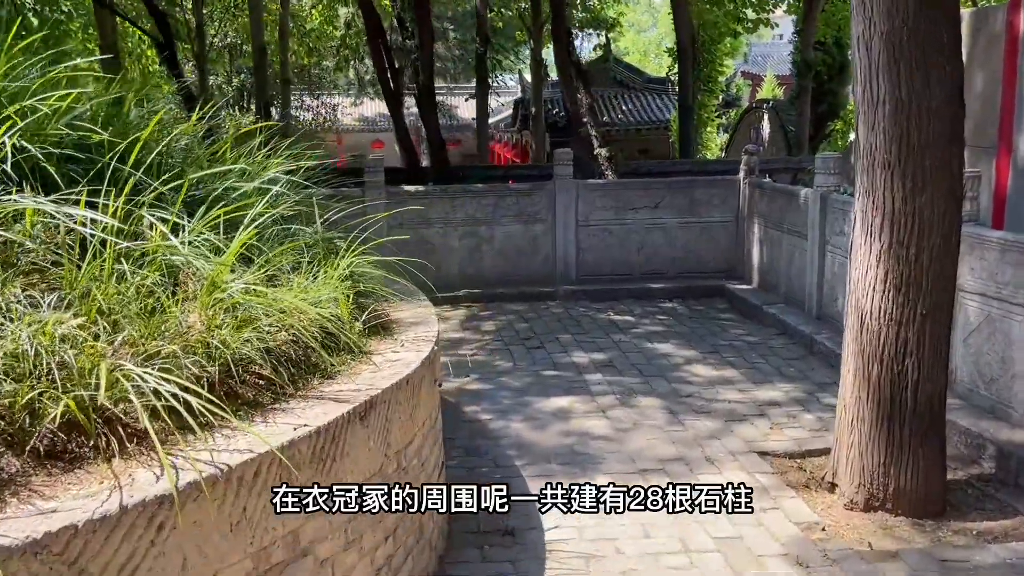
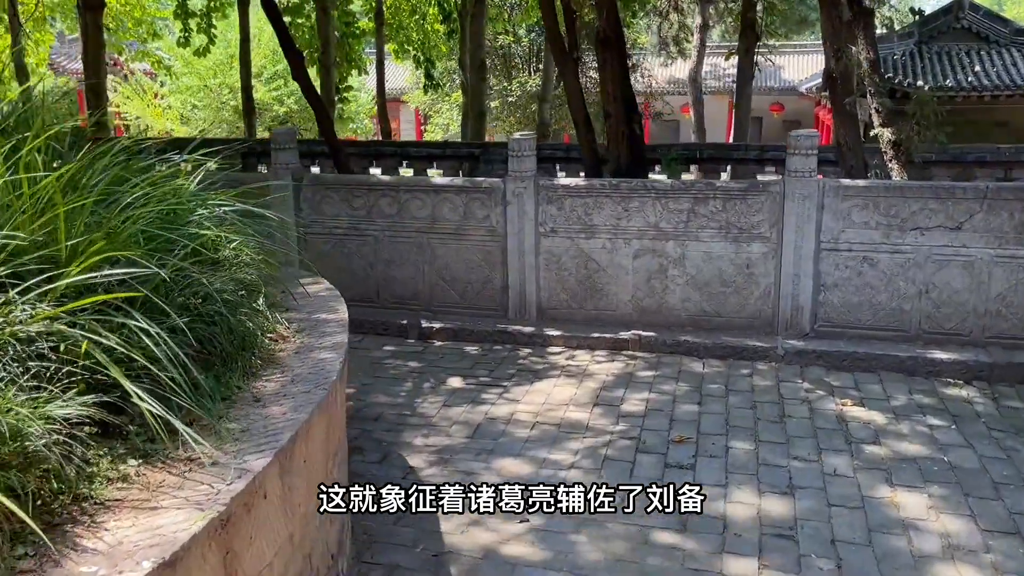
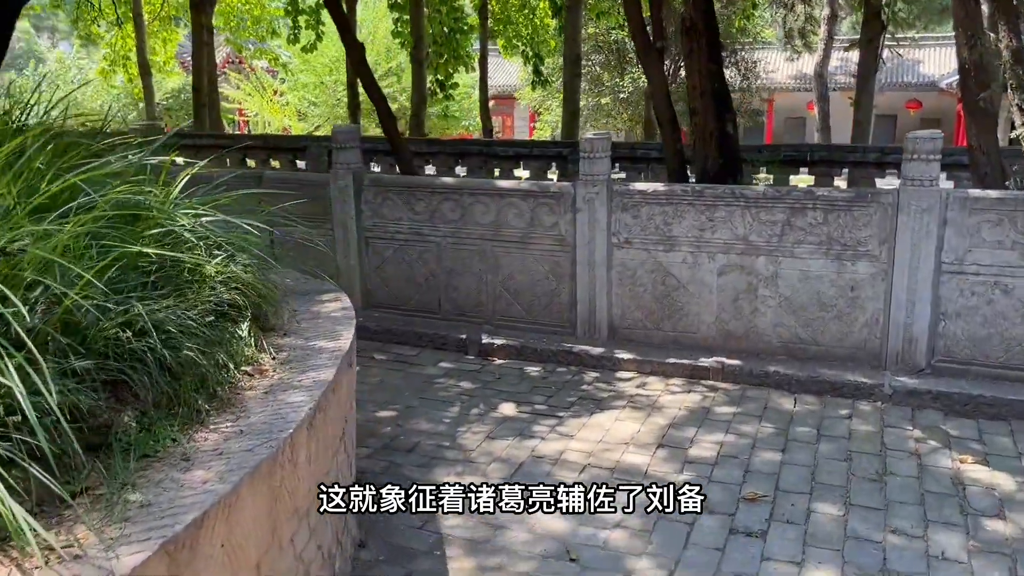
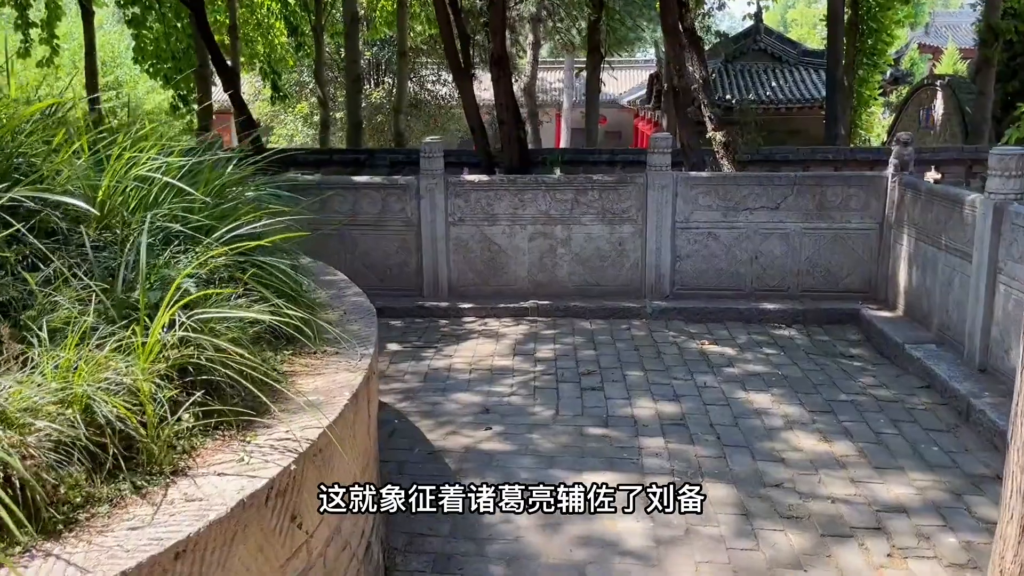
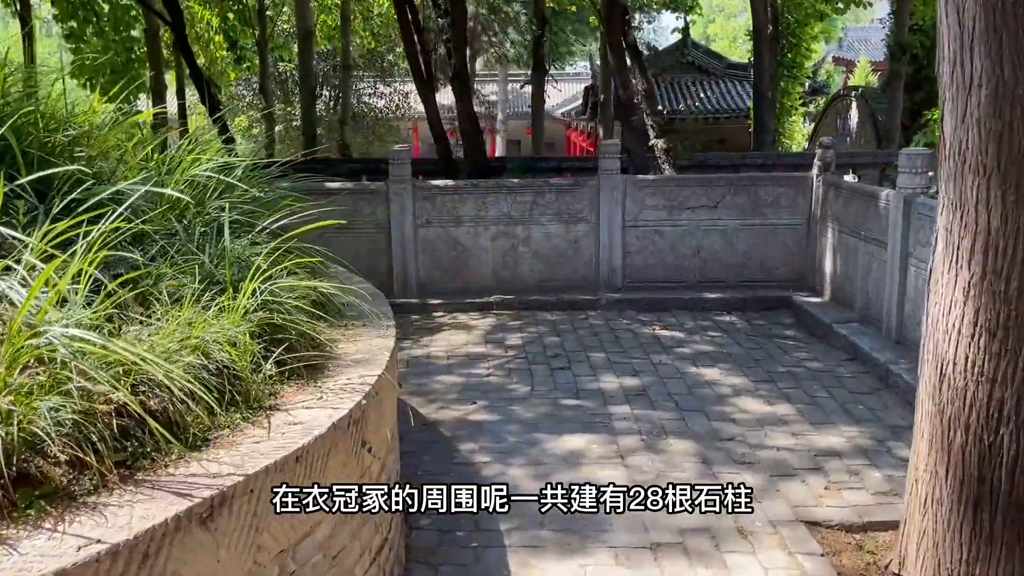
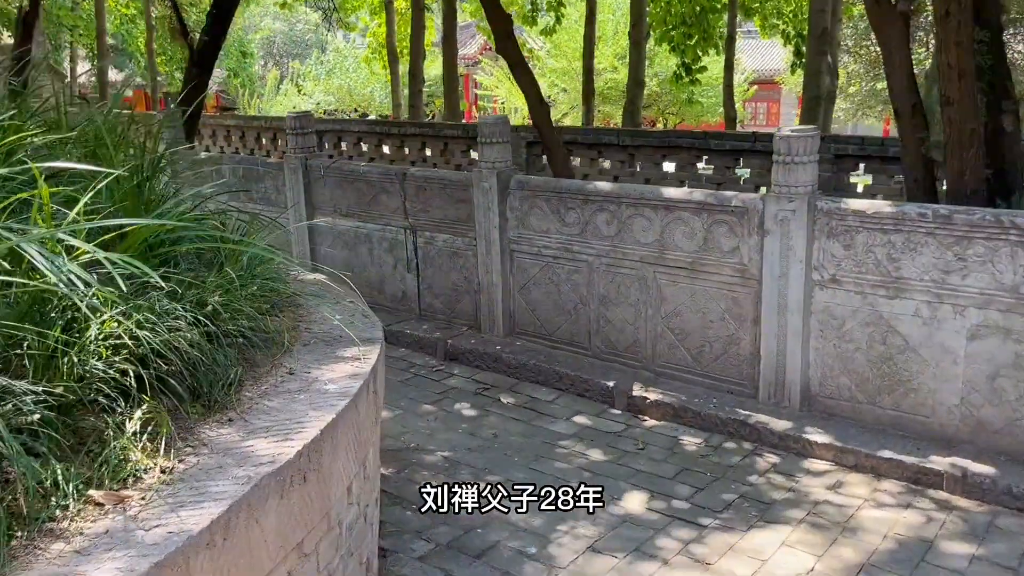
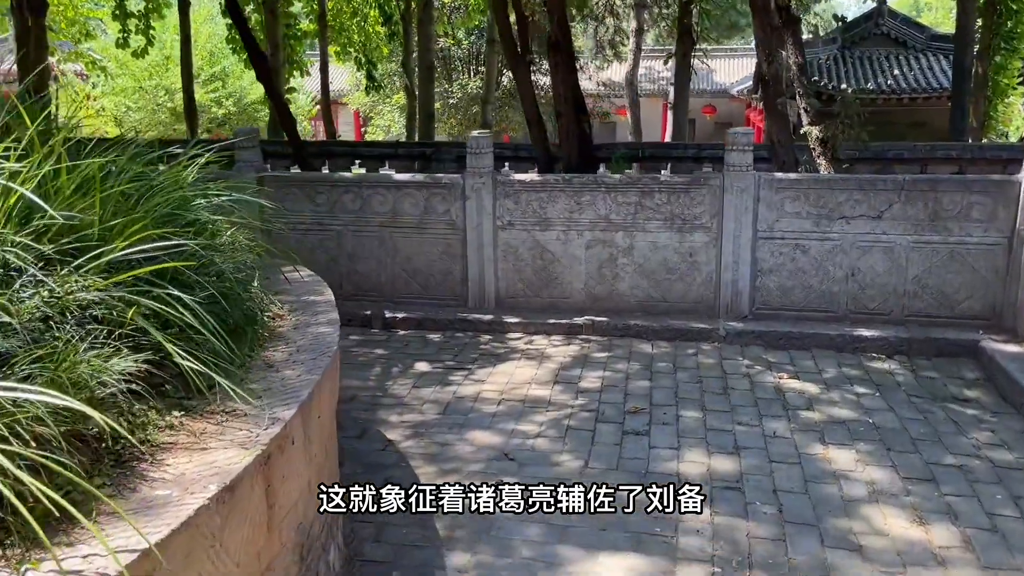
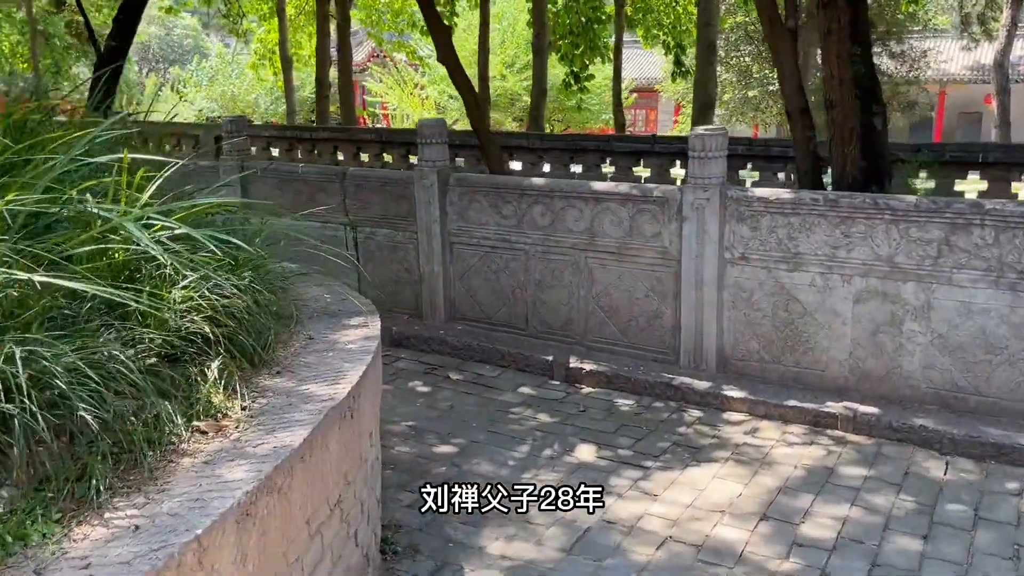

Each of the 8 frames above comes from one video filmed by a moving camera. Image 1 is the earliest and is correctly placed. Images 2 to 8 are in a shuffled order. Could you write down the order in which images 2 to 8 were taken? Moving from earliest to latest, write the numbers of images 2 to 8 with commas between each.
5, 4, 7, 2, 3, 8, 6
